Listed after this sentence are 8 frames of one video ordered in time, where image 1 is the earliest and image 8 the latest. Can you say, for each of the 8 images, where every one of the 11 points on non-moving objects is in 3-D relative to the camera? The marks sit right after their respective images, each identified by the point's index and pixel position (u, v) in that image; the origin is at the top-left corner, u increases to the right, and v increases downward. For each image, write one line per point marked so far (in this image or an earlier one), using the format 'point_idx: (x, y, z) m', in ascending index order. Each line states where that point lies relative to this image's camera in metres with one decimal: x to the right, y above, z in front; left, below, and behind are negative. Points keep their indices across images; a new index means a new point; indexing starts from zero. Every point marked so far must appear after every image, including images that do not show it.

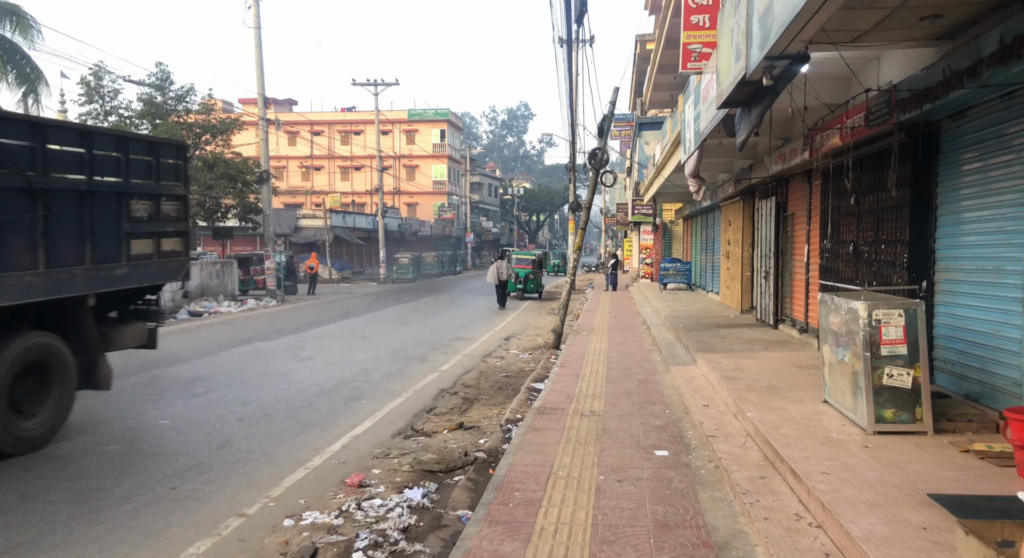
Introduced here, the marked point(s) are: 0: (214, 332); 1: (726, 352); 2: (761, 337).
0: (-6.3, -1.1, +15.3) m
1: (+2.8, -1.0, +9.3) m
2: (+3.7, -0.9, +10.7) m
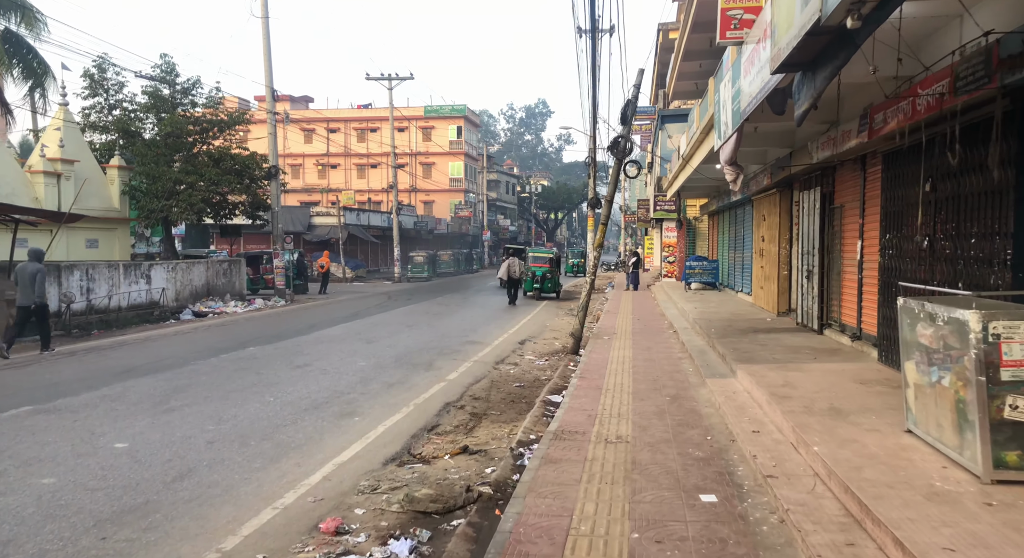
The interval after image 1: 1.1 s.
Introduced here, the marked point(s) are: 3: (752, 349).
0: (-6.0, -1.1, +14.4) m
1: (+2.9, -1.0, +8.2) m
2: (+3.9, -0.9, +9.5) m
3: (+3.1, -0.9, +9.4) m
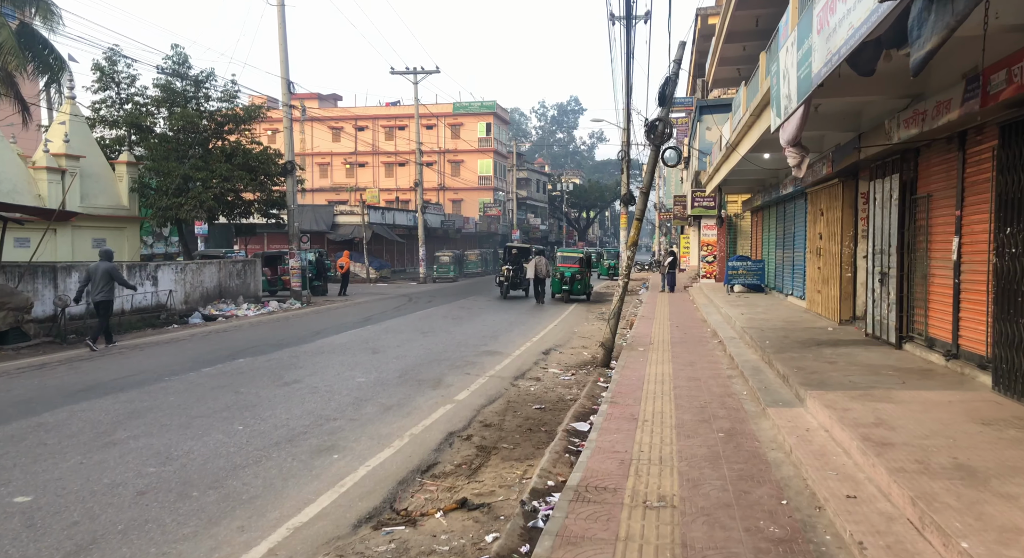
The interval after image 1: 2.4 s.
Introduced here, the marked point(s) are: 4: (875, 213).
0: (-5.6, -1.2, +13.2) m
1: (+3.1, -1.0, +6.6) m
2: (+4.1, -0.9, +7.8) m
3: (+3.3, -1.0, +7.8) m
4: (+5.0, +0.9, +10.0) m
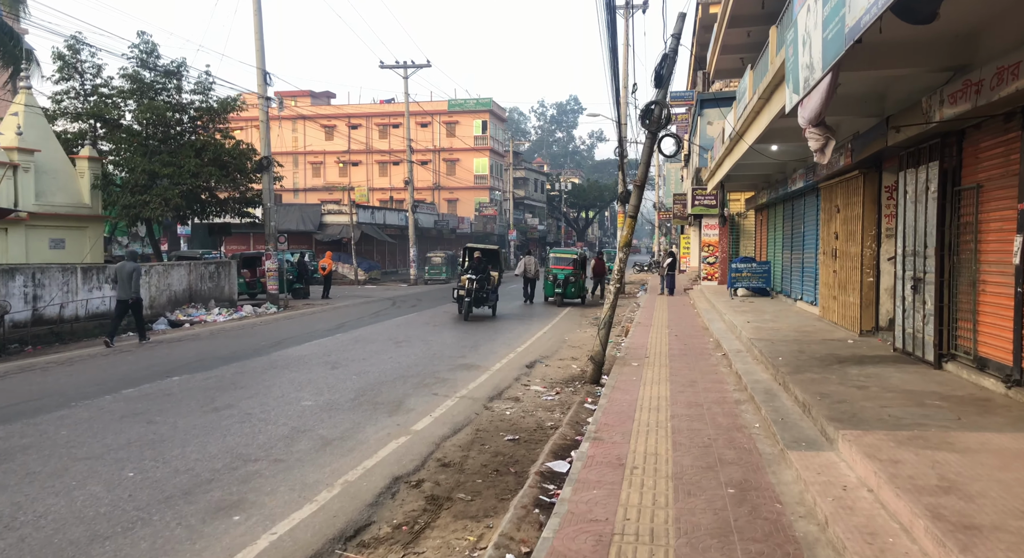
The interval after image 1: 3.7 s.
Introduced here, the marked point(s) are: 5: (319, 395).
0: (-5.9, -1.2, +11.8) m
1: (+2.7, -1.1, +5.2) m
2: (+3.7, -1.0, +6.5) m
3: (+3.0, -1.1, +6.4) m
4: (+4.7, +0.8, +8.6) m
5: (-2.4, -1.4, +8.8) m
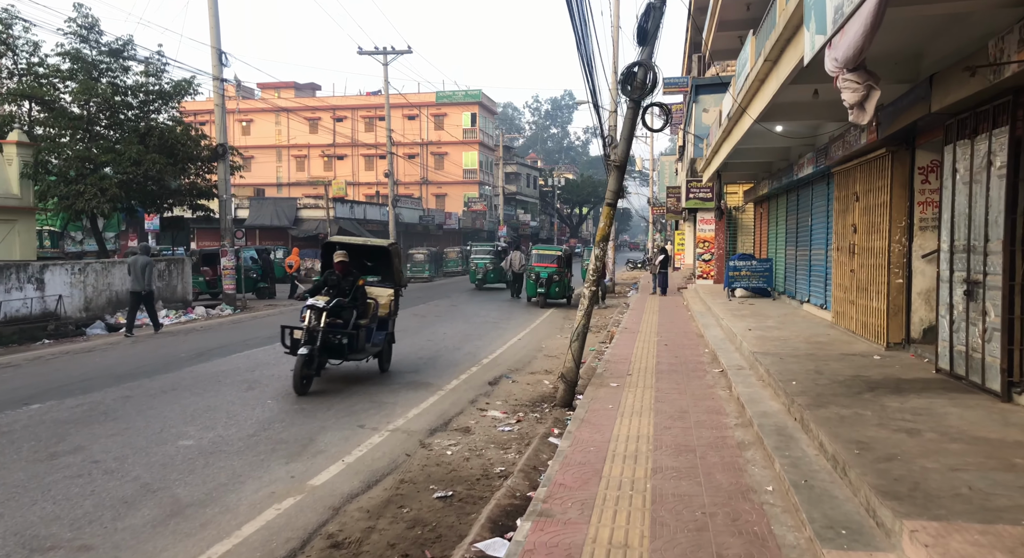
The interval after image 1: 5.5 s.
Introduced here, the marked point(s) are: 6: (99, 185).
0: (-6.5, -1.3, +9.9) m
1: (+2.2, -1.1, +3.4) m
2: (+3.2, -1.0, +4.6) m
3: (+2.5, -1.1, +4.6) m
4: (+4.1, +0.8, +6.7) m
5: (-2.9, -1.4, +6.9) m
6: (-10.7, +2.4, +18.7) m
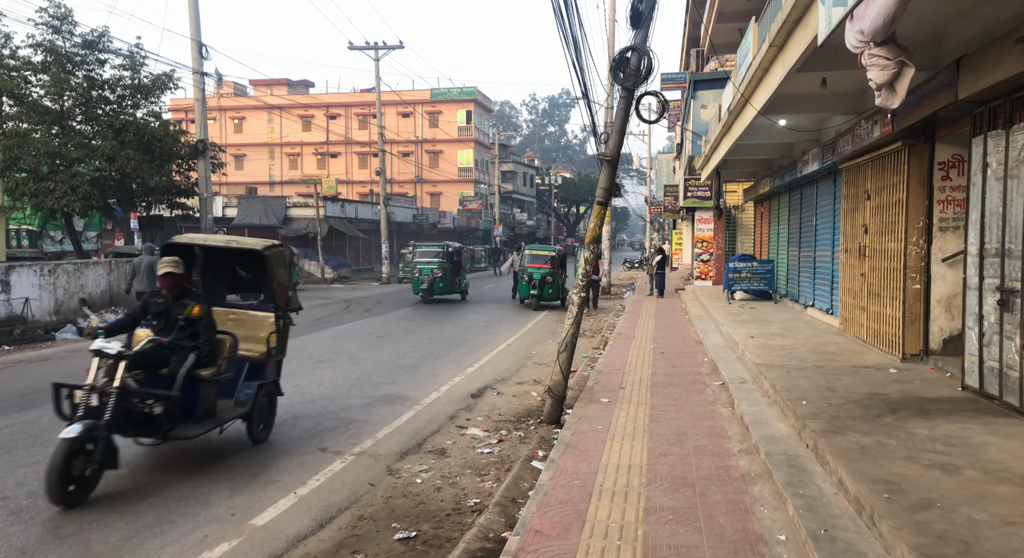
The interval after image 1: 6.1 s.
0: (-6.7, -1.3, +9.2) m
1: (+2.0, -1.2, +2.6) m
2: (+3.0, -1.1, +3.9) m
3: (+2.3, -1.2, +3.9) m
4: (+3.9, +0.8, +6.0) m
5: (-3.1, -1.5, +6.1) m
6: (-10.9, +2.4, +17.9) m
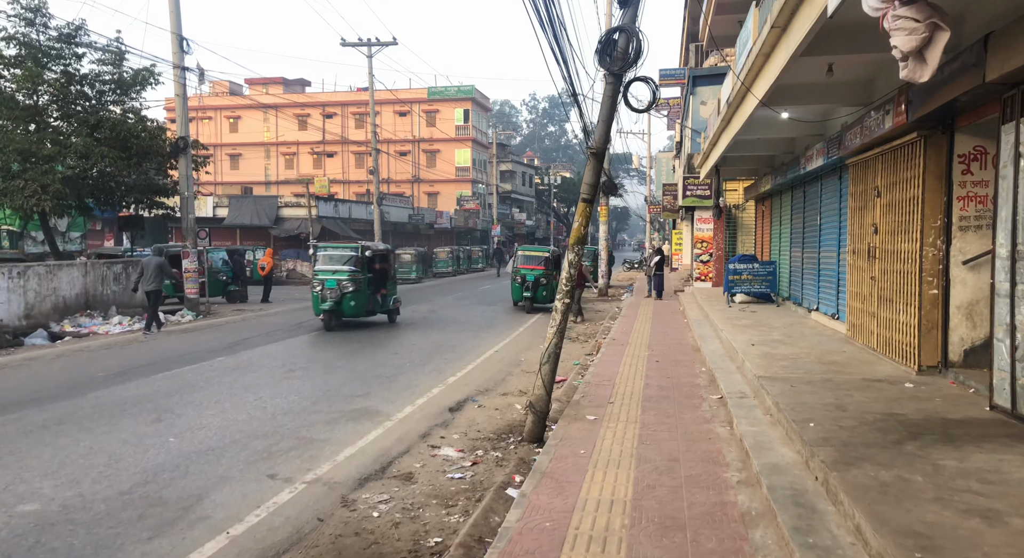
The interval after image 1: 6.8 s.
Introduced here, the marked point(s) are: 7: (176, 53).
0: (-6.9, -1.4, +8.5) m
1: (+1.8, -1.2, +1.9) m
2: (+2.8, -1.1, +3.2) m
3: (+2.0, -1.2, +3.1) m
4: (+3.7, +0.7, +5.3) m
5: (-3.3, -1.5, +5.4) m
6: (-11.1, +2.3, +17.2) m
7: (-9.1, +6.1, +19.6) m
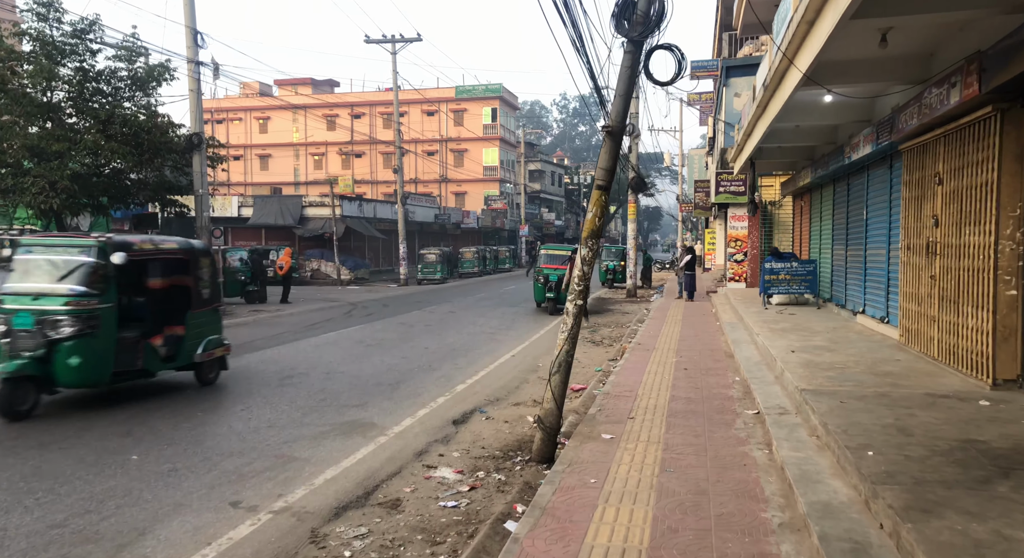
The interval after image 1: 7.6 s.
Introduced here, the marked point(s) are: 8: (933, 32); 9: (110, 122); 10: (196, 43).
0: (-6.8, -1.4, +7.9) m
1: (+1.6, -1.2, +1.0) m
2: (+2.6, -1.1, +2.2) m
3: (+1.9, -1.2, +2.2) m
4: (+3.6, +0.7, +4.3) m
5: (-3.4, -1.5, +4.7) m
6: (-10.6, +2.3, +16.8) m
7: (-8.5, +6.1, +19.2) m
8: (+4.2, +2.5, +7.3) m
9: (-9.9, +3.8, +17.8) m
10: (-8.3, +6.2, +19.0) m
